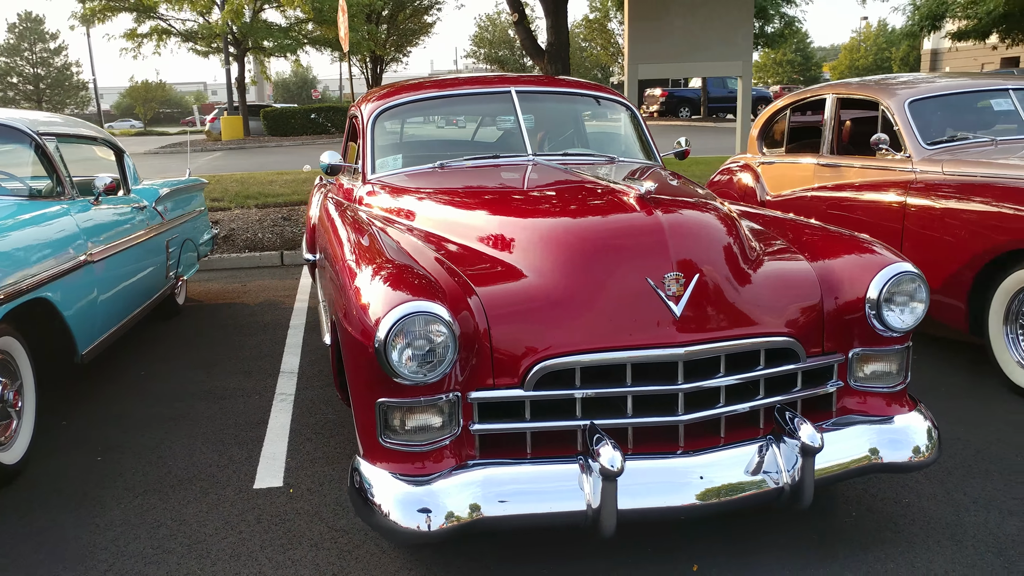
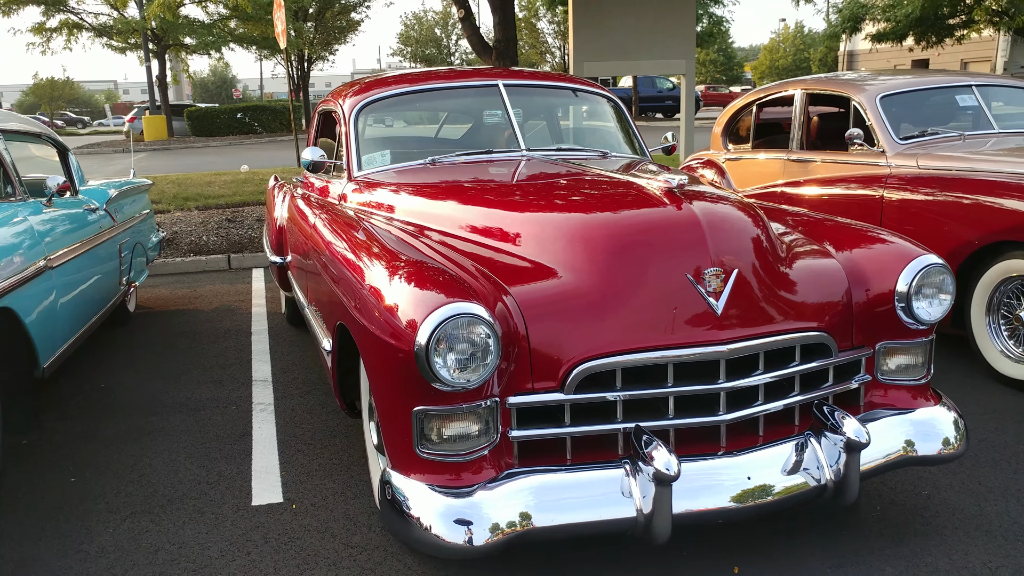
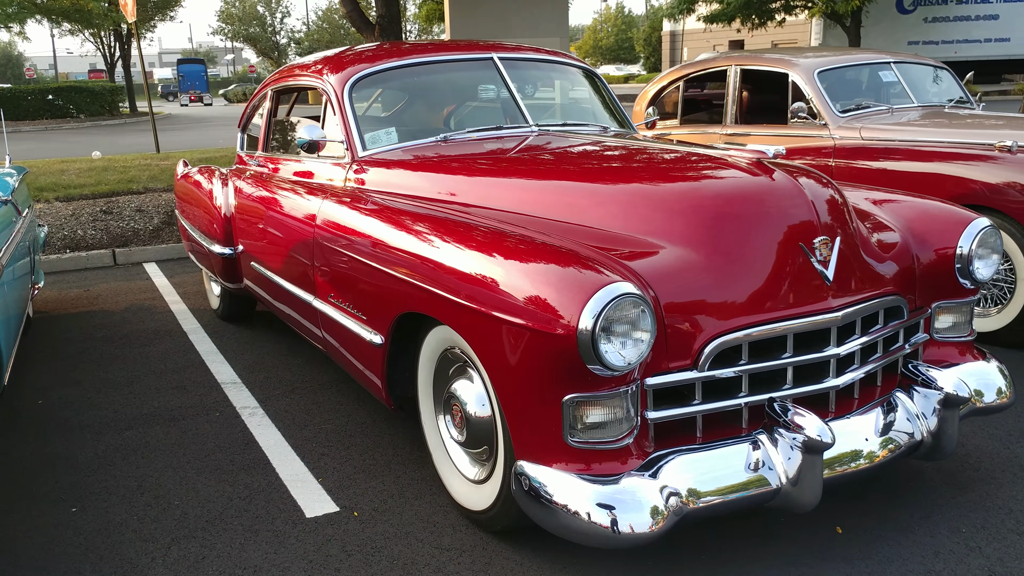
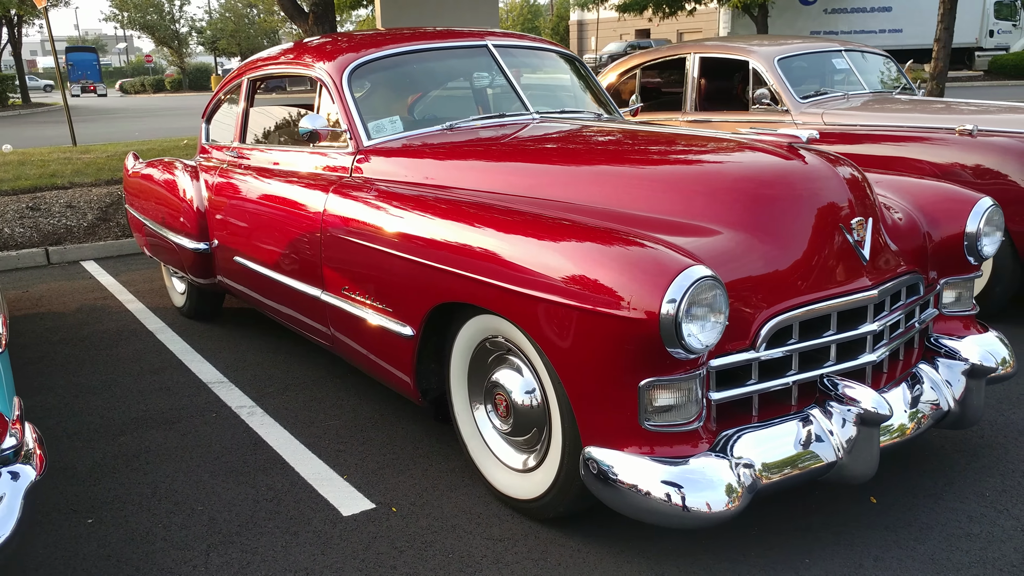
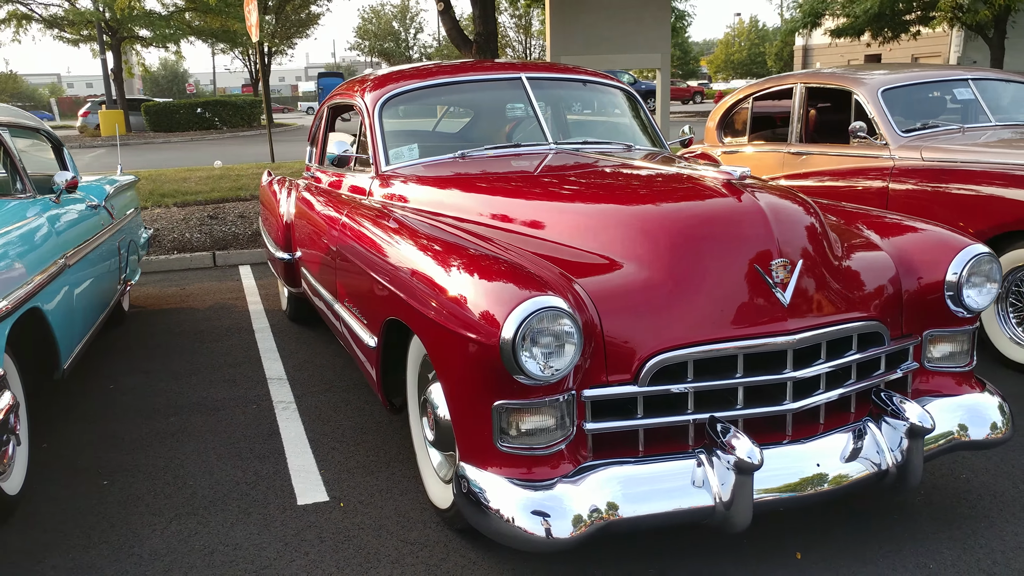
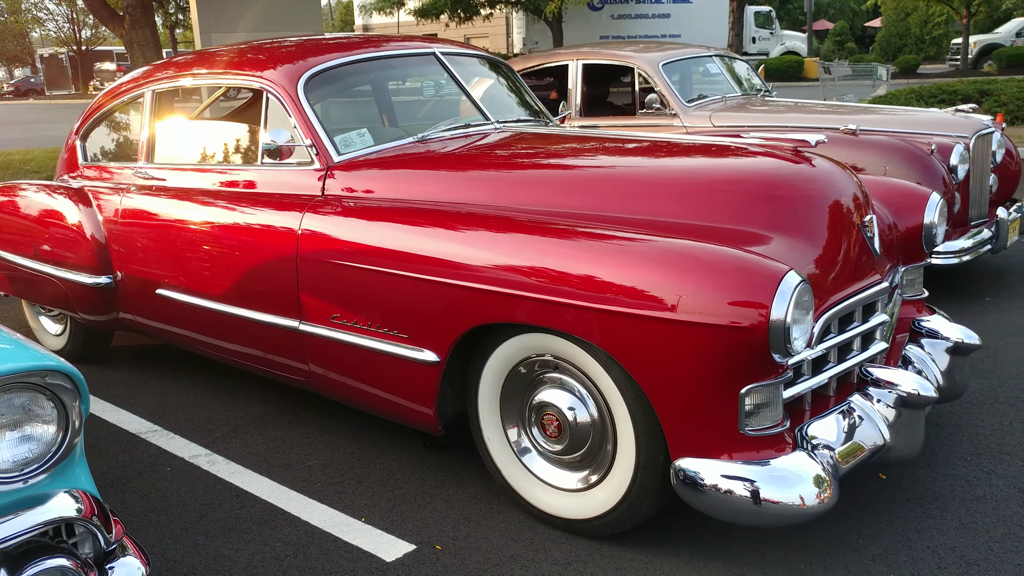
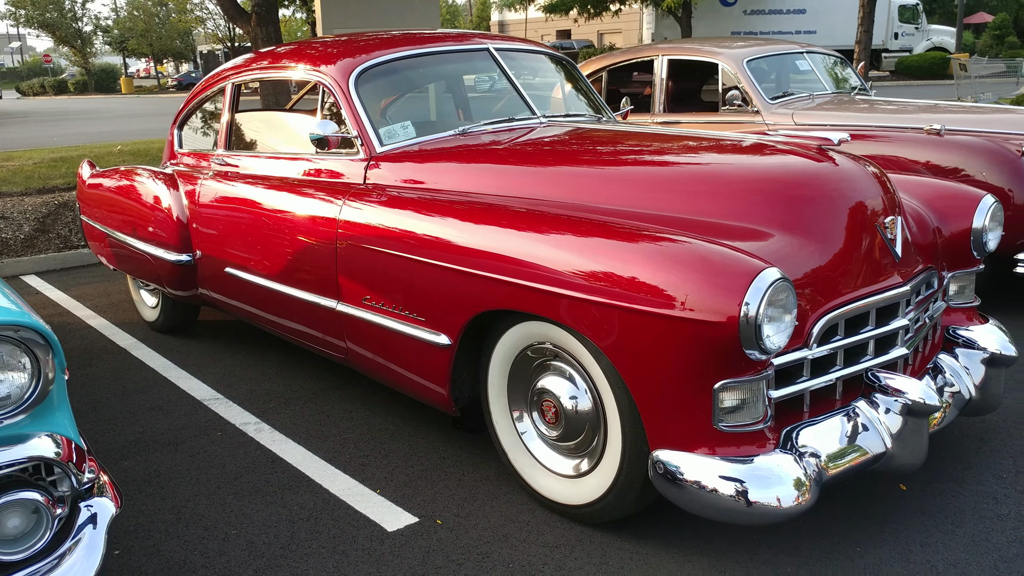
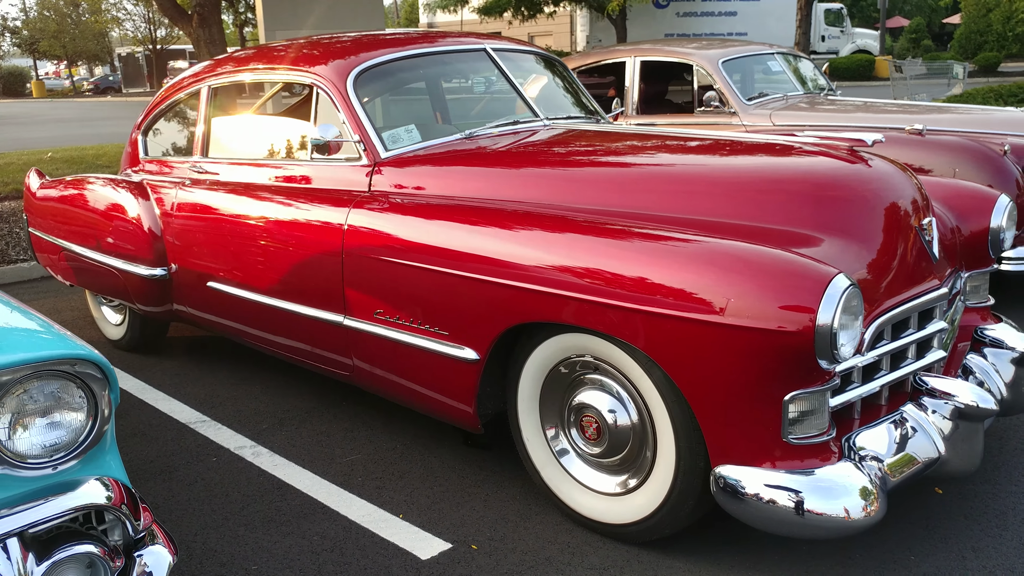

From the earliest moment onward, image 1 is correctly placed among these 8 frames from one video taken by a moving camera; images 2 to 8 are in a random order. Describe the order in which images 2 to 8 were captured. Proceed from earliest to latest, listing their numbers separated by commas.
2, 5, 3, 4, 7, 8, 6
